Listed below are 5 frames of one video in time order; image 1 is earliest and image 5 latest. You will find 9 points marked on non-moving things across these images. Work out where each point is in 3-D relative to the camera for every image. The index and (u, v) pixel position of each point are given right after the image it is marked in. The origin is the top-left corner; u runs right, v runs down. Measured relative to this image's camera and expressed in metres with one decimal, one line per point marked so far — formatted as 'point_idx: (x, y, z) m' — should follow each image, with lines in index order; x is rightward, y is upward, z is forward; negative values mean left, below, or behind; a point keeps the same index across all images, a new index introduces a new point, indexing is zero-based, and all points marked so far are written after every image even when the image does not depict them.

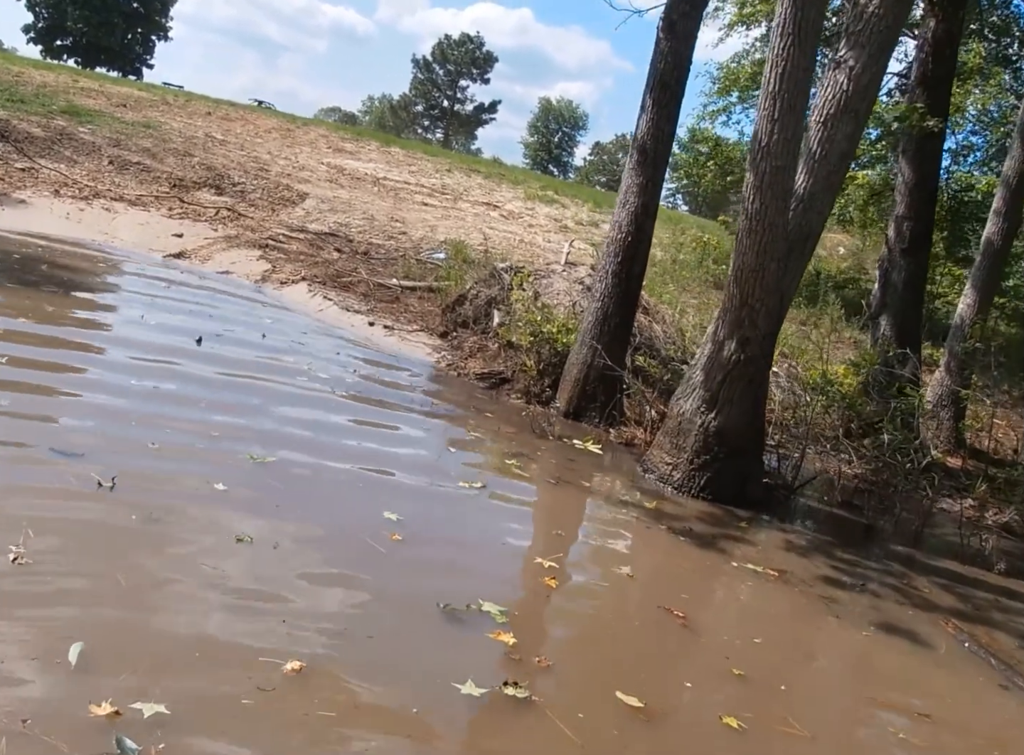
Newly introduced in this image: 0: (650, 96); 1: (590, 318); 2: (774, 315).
0: (+1.2, +2.5, +9.6) m
1: (+0.7, +0.5, +9.7) m
2: (+1.9, +0.5, +7.7) m
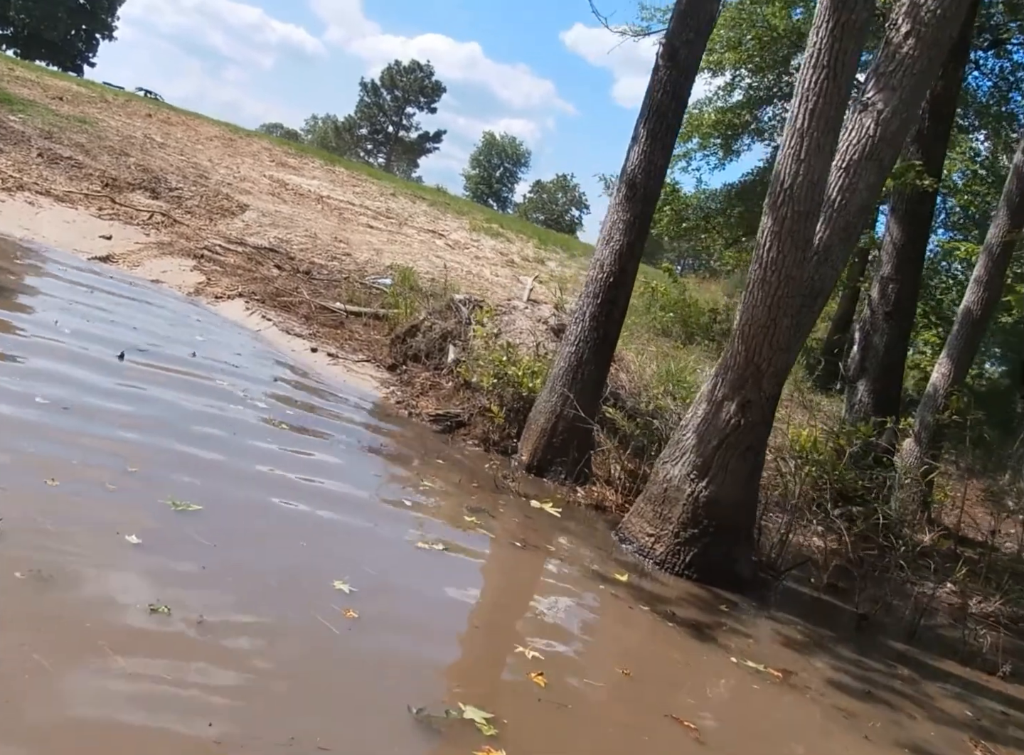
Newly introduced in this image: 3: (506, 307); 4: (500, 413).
0: (+1.1, +2.1, +8.8) m
1: (+0.4, +0.1, +8.8) m
2: (+1.7, 0.0, +6.9) m
3: (-0.1, +0.8, +11.6) m
4: (-0.1, -0.3, +9.2) m
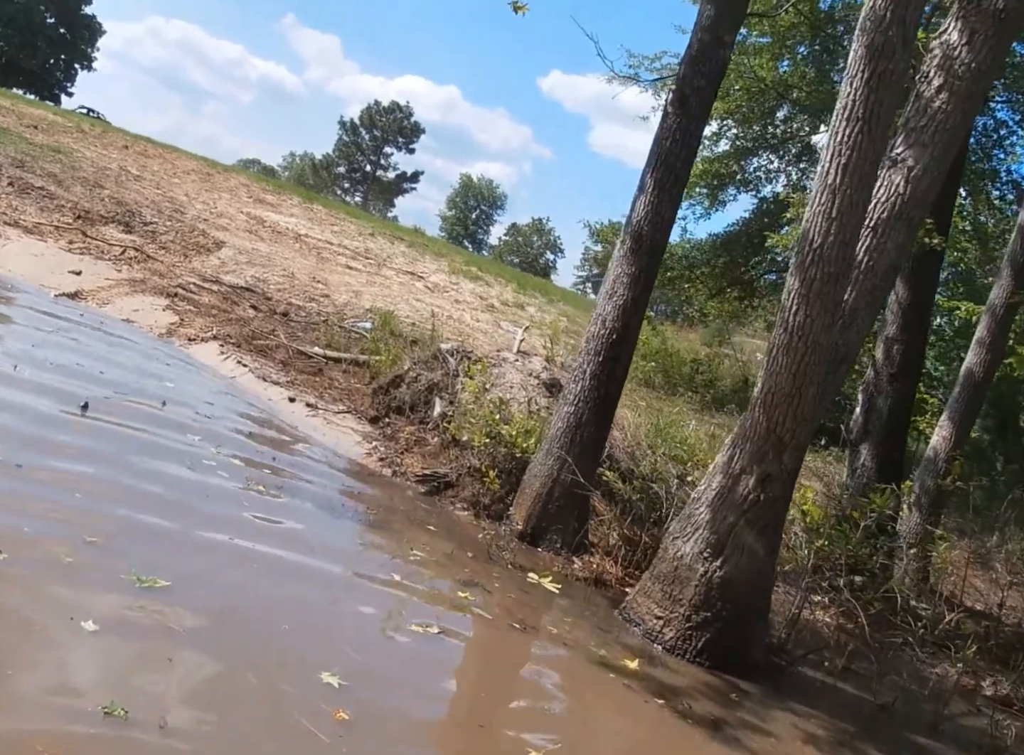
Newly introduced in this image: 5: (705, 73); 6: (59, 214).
0: (+1.1, +1.6, +8.4) m
1: (+0.4, -0.3, +8.2) m
2: (+1.7, -0.4, +6.4) m
3: (-0.2, +0.2, +11.0) m
4: (-0.2, -0.8, +8.6) m
5: (+1.5, +2.4, +8.4) m
6: (-7.4, +2.7, +17.5) m
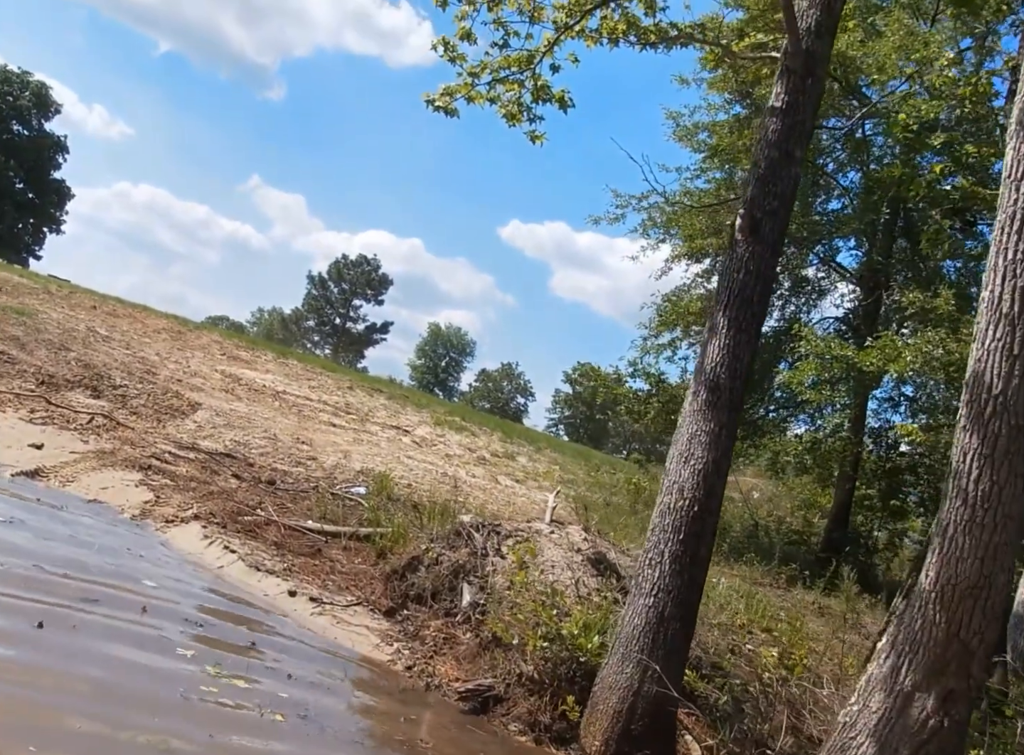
0: (+1.4, +0.4, +7.1) m
1: (+0.8, -1.5, +6.7) m
2: (+2.2, -1.3, +4.9) m
3: (+0.1, -1.4, +9.5) m
4: (+0.3, -2.0, +7.0) m
5: (+1.8, +1.2, +7.2) m
6: (-7.3, -0.1, +16.0) m
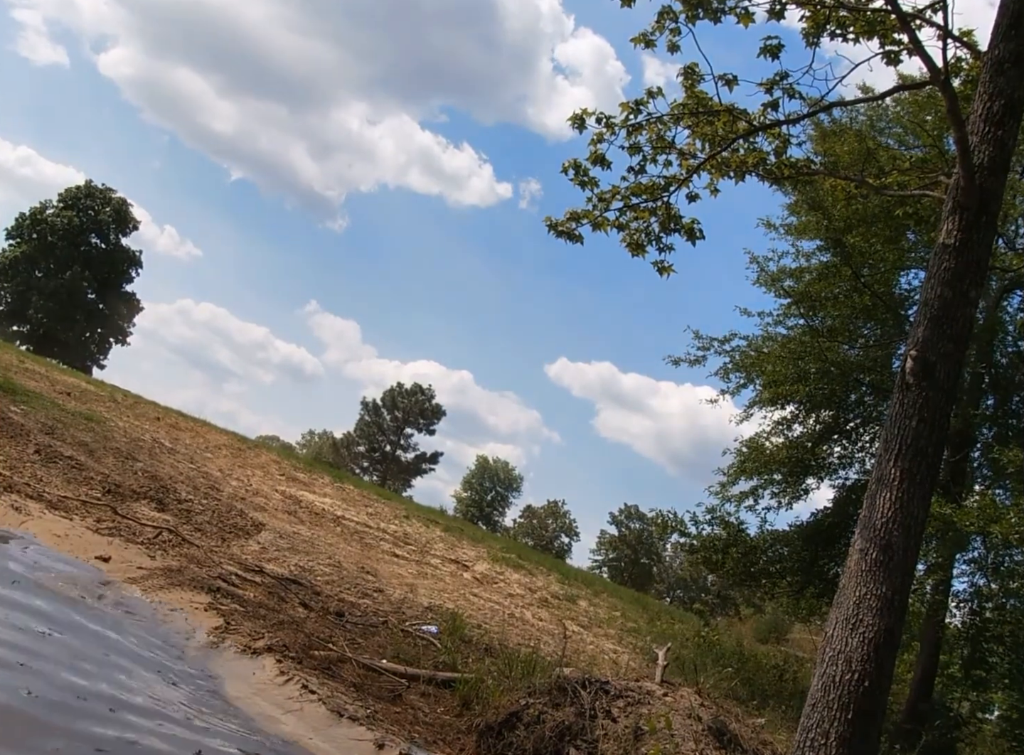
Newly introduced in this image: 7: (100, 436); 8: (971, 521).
0: (+2.3, -0.5, +6.4) m
1: (+1.5, -2.3, +5.8) m
2: (+2.9, -2.0, +3.9) m
3: (+1.0, -2.5, +8.6) m
4: (+1.0, -2.8, +6.0) m
5: (+2.7, +0.3, +6.6) m
6: (-6.1, -1.6, +15.5) m
7: (-7.4, -1.1, +19.2) m
8: (+5.2, -1.6, +12.2) m
